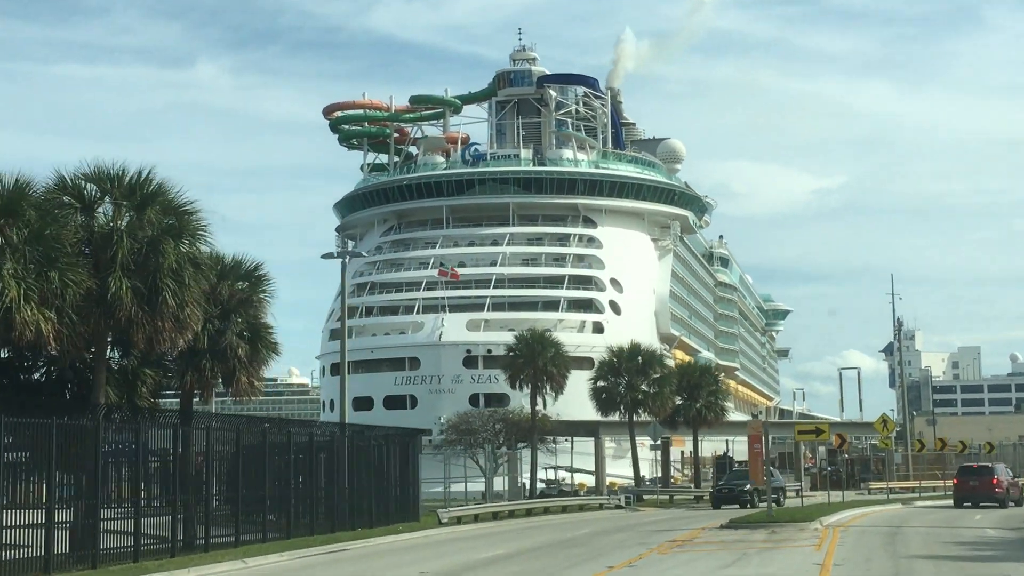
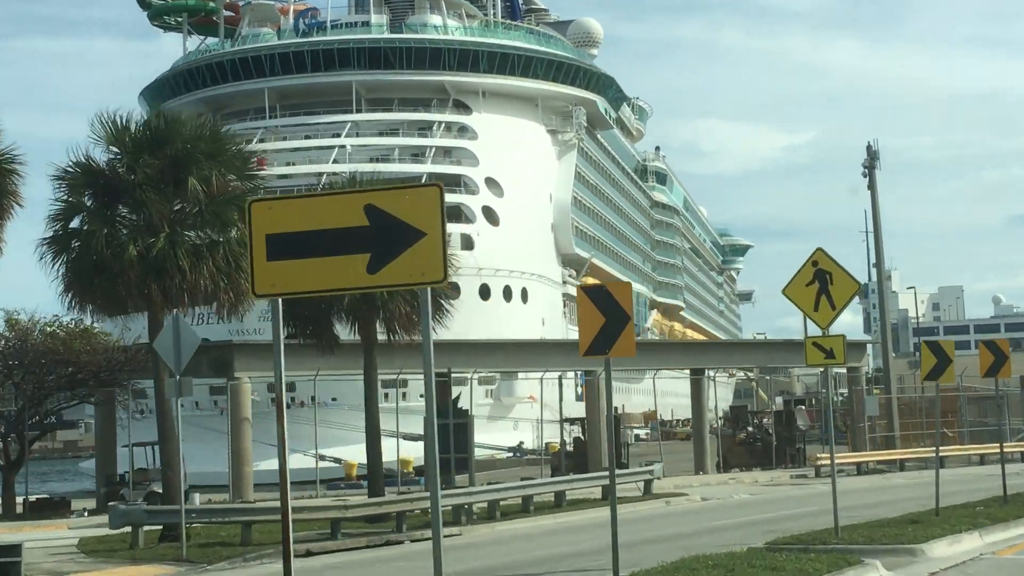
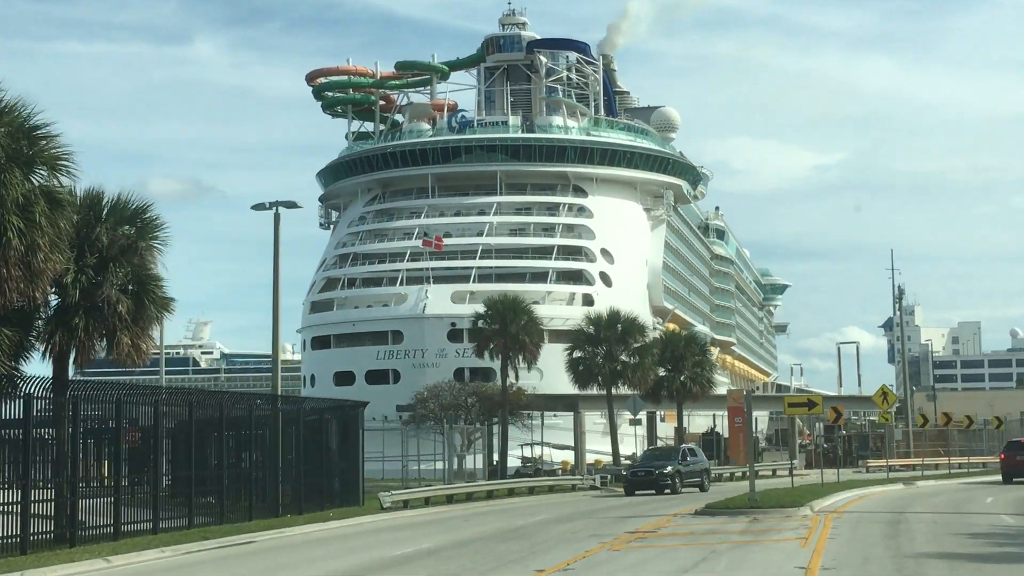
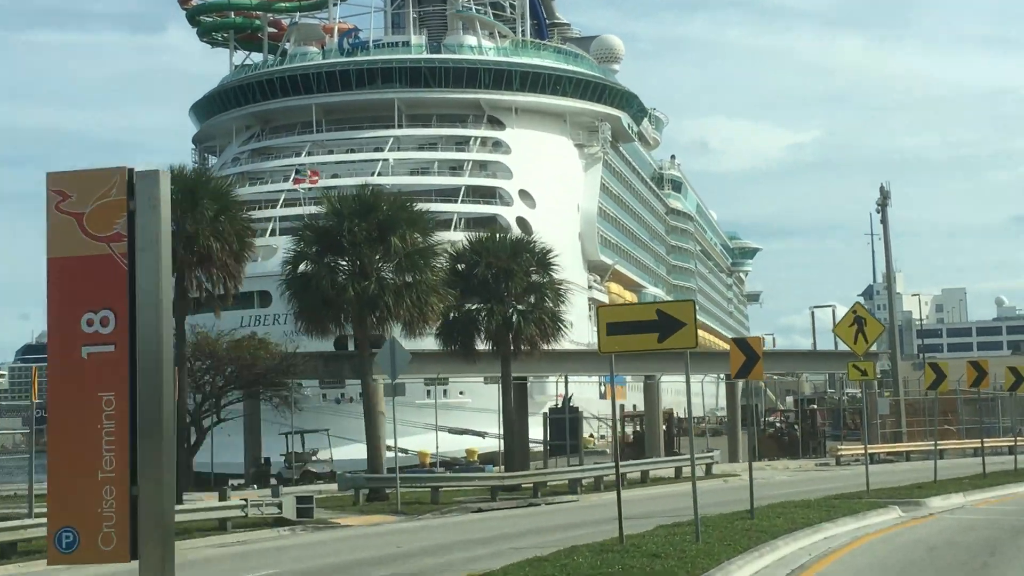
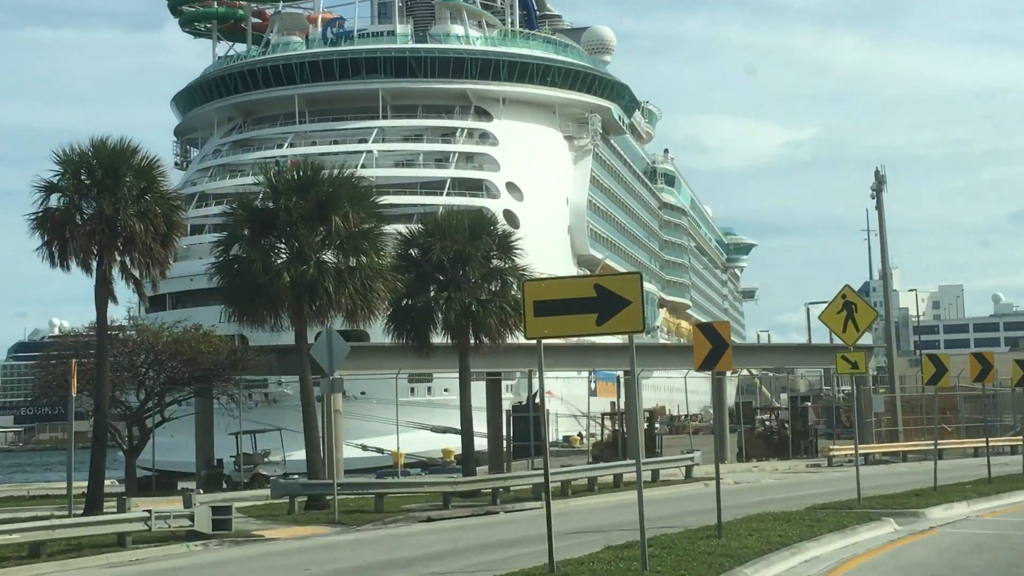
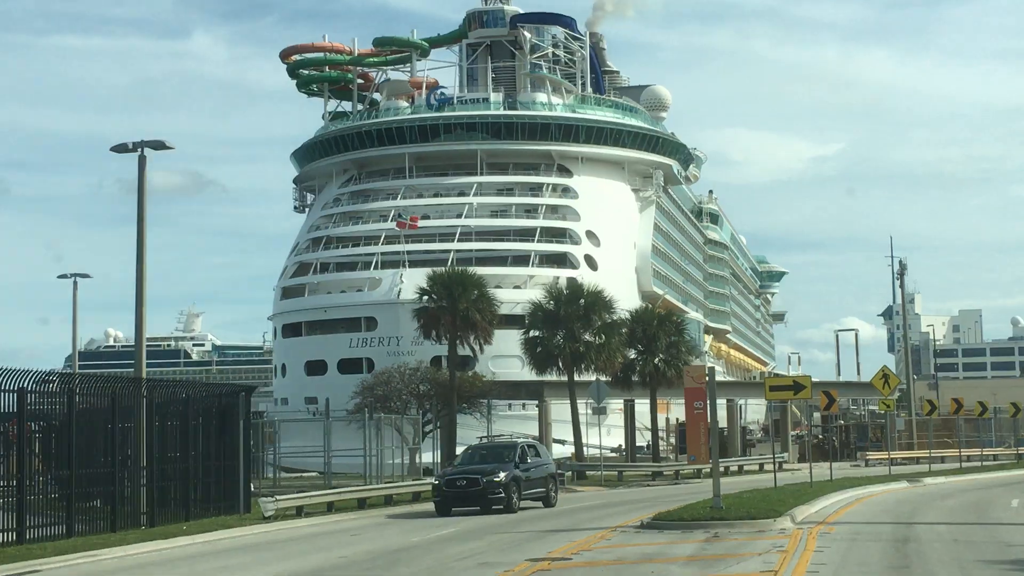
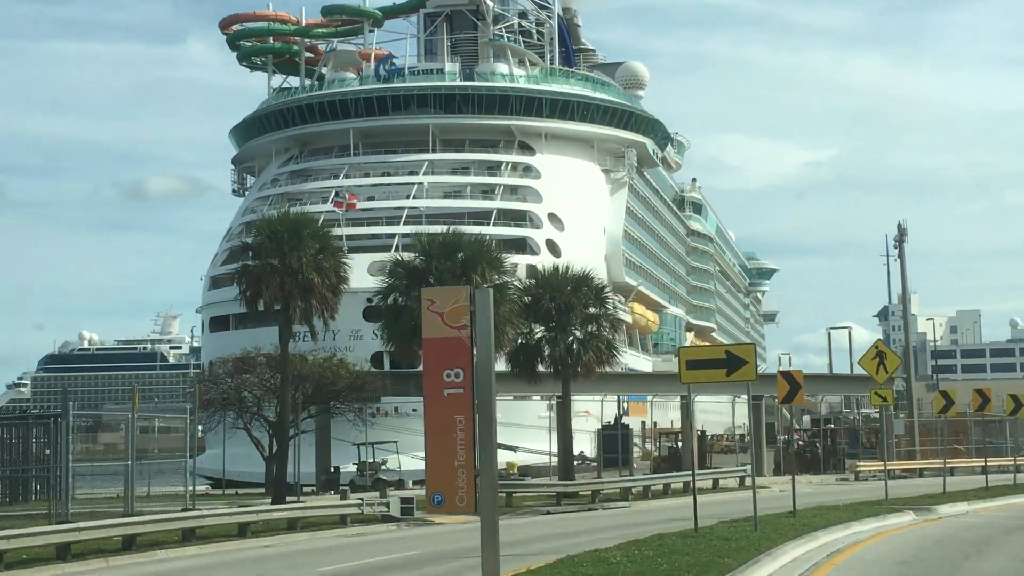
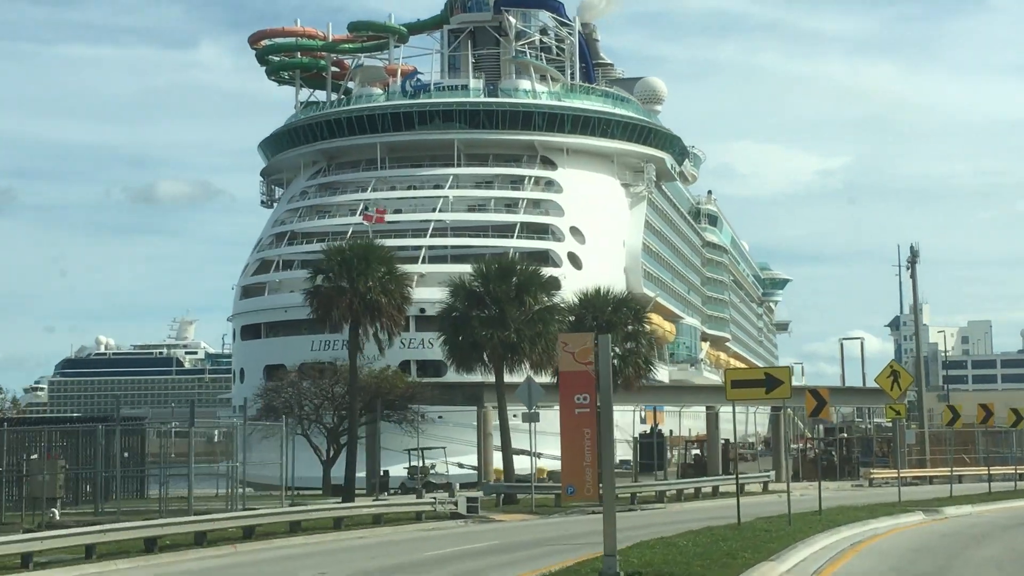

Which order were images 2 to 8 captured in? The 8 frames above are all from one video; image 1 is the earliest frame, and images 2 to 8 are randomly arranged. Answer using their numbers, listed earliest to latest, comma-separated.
3, 6, 8, 7, 4, 5, 2
